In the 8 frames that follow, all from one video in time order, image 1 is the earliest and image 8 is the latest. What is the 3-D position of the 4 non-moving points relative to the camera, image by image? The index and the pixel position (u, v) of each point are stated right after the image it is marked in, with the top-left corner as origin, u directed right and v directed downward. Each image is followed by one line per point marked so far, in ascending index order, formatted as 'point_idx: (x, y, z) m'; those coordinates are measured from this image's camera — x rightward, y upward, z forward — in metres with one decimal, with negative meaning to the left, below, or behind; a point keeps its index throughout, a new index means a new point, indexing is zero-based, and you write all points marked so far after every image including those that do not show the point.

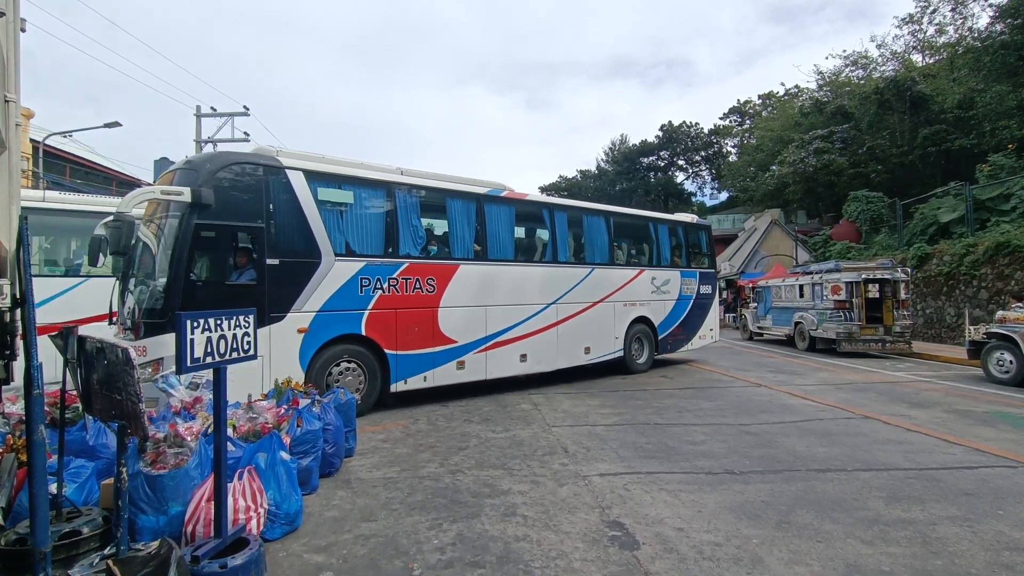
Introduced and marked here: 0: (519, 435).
0: (+0.1, -1.7, +7.8) m
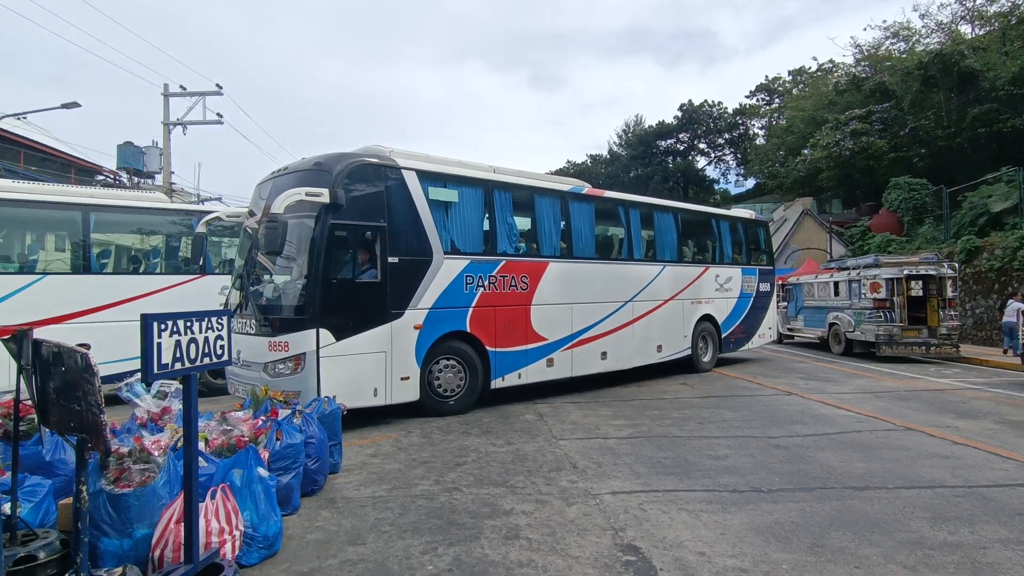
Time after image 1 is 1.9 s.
0: (+0.1, -1.7, +7.1) m
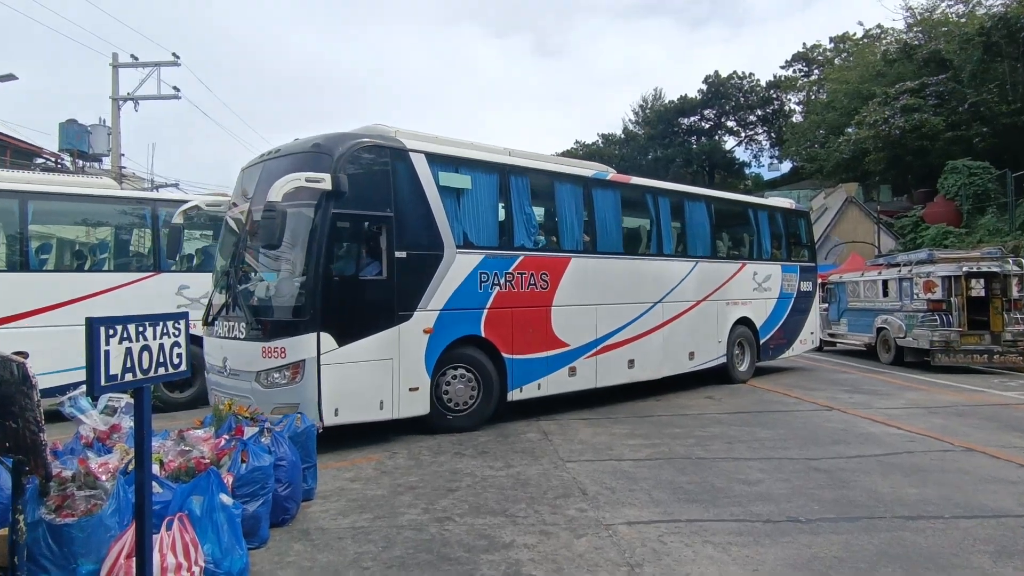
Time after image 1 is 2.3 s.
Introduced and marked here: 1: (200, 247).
0: (+0.1, -1.7, +6.2) m
1: (-5.0, +0.6, +10.4) m
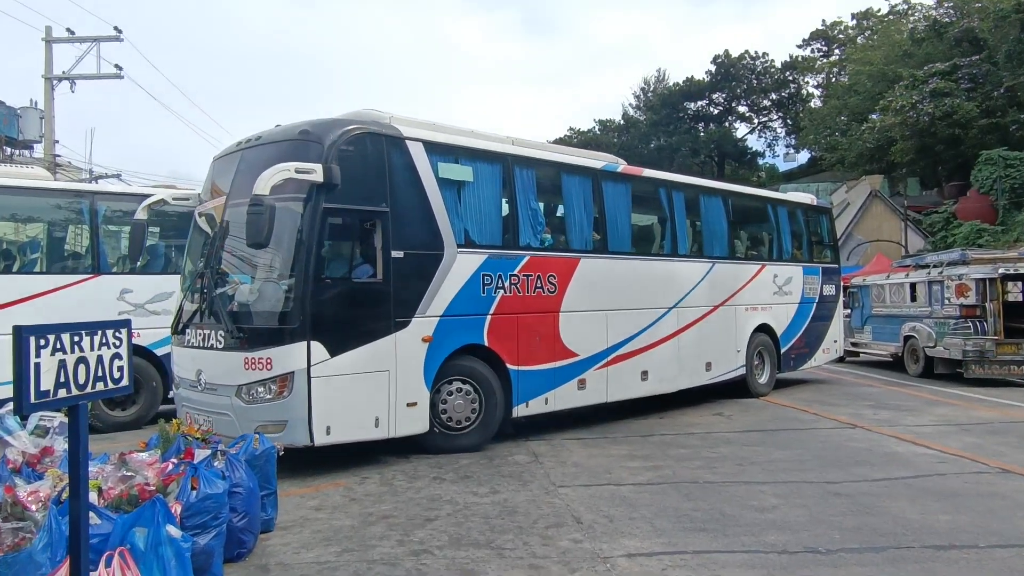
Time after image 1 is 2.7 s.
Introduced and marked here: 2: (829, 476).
0: (0.0, -1.7, +5.6) m
1: (-5.2, +0.6, +9.7) m
2: (+2.7, -1.6, +6.0) m
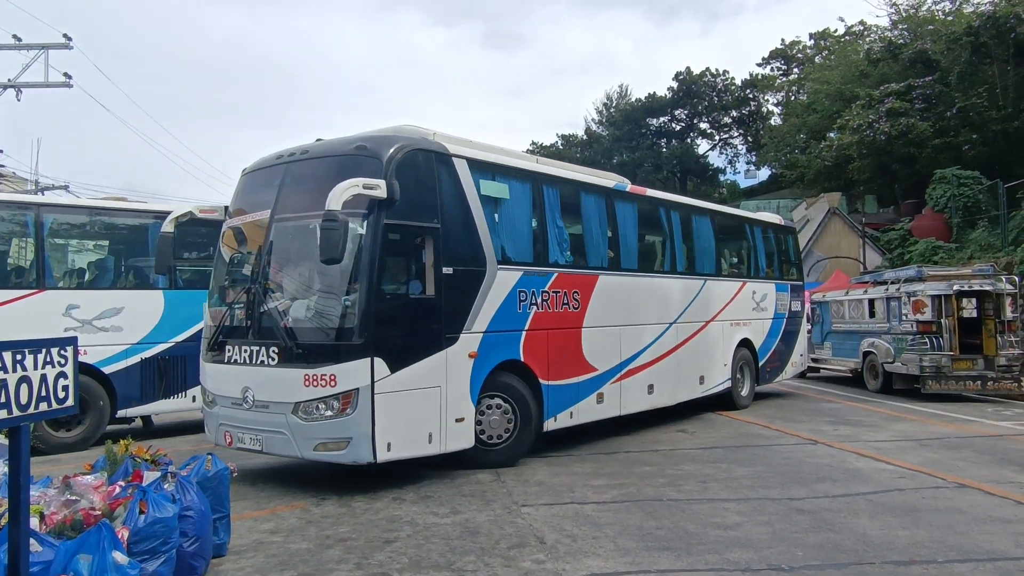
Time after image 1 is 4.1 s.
0: (-0.3, -1.8, +5.5) m
1: (-5.7, +0.4, +9.4) m
2: (+2.4, -1.8, +6.0) m
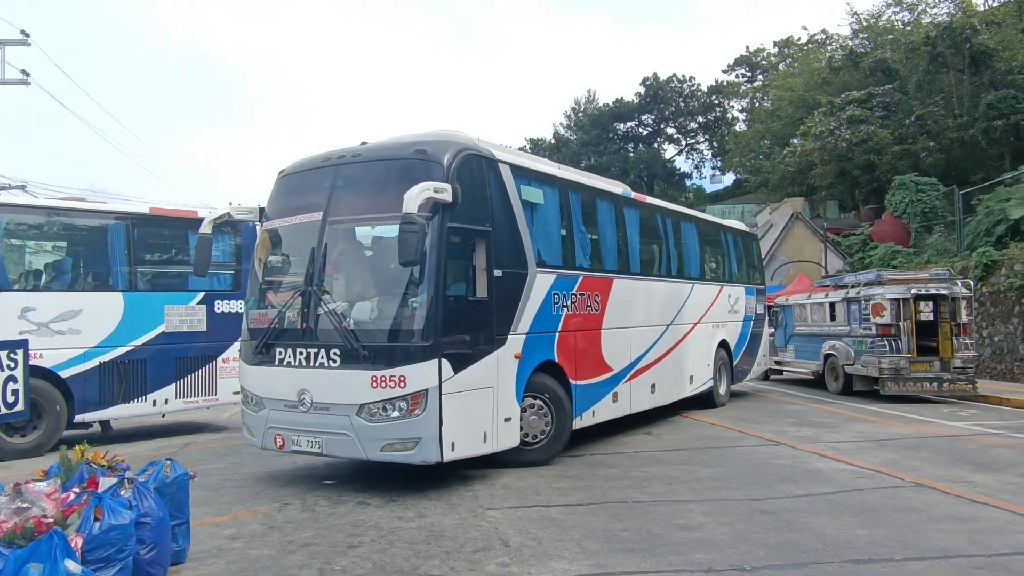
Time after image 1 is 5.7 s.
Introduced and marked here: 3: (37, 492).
0: (-0.6, -1.9, +5.5) m
1: (-6.1, +0.4, +9.1) m
2: (+2.1, -1.8, +6.0) m
3: (-3.2, -1.4, +4.7) m
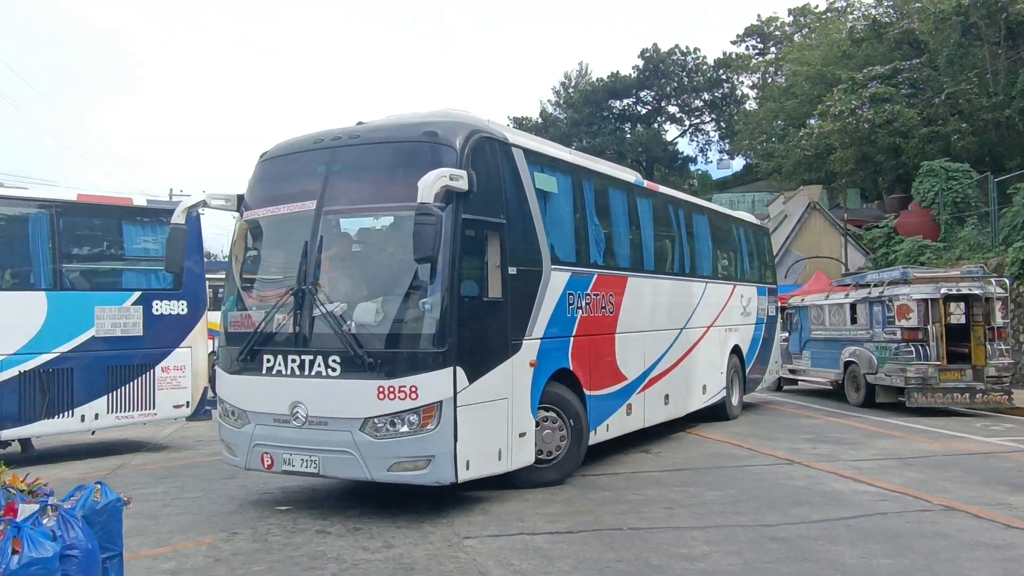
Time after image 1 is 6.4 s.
0: (-0.7, -1.8, +4.9) m
1: (-6.2, +0.4, +8.5) m
2: (+2.0, -1.8, +5.5) m
3: (-3.4, -1.4, +4.1) m
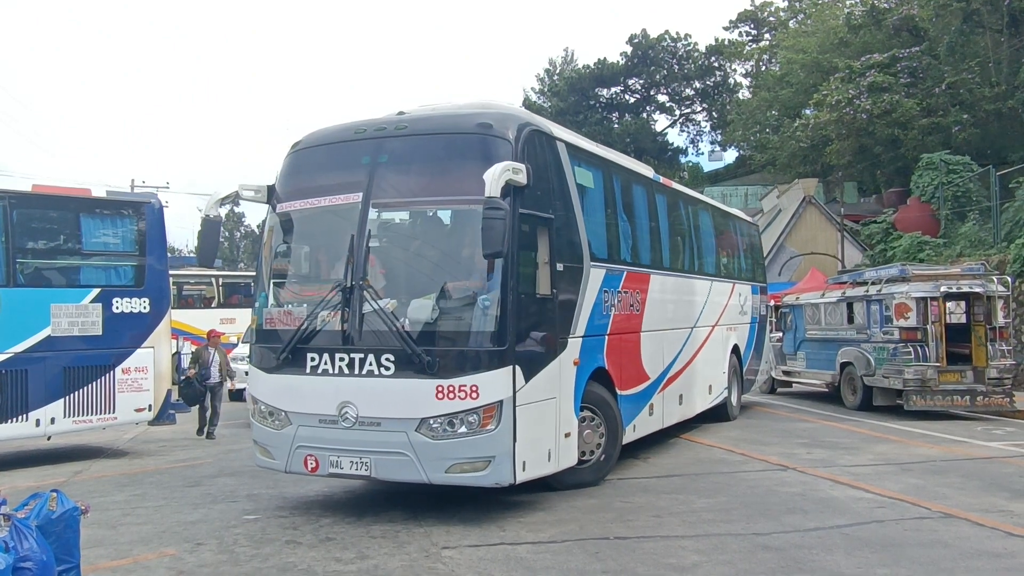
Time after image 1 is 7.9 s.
0: (-0.8, -1.8, +4.6) m
1: (-6.4, +0.5, +8.2) m
2: (+1.8, -1.8, +5.3) m
3: (-3.5, -1.4, +3.8) m
